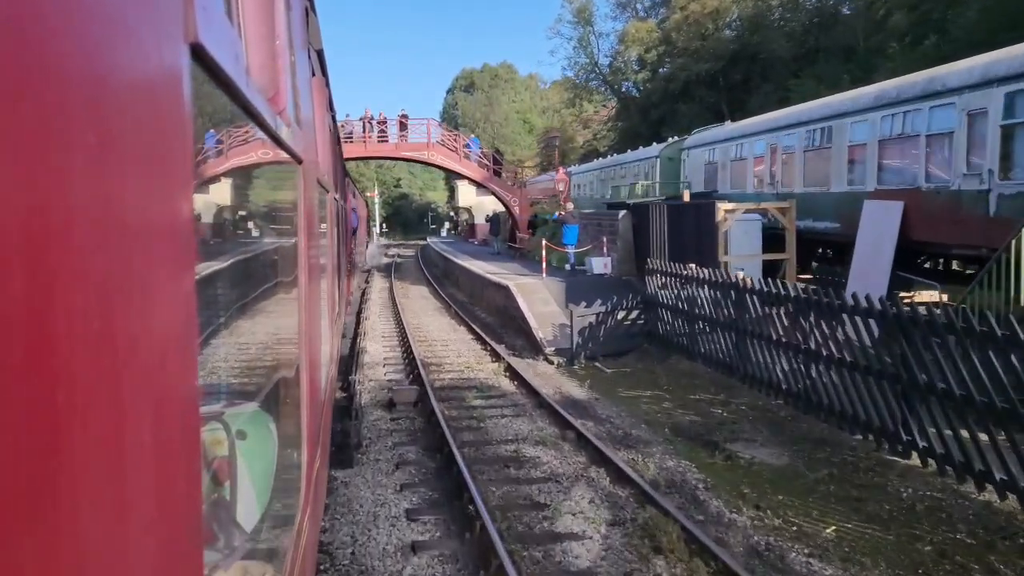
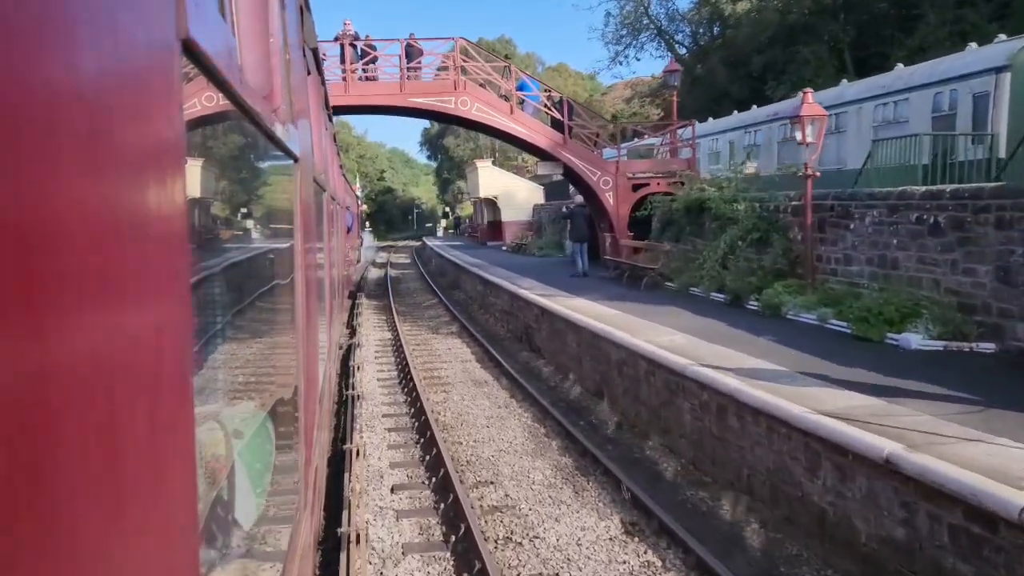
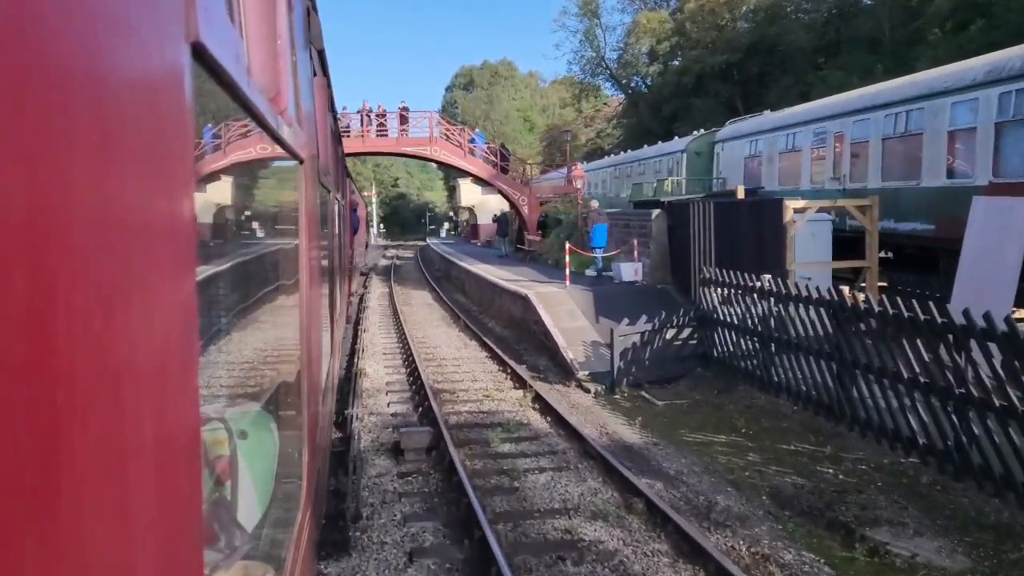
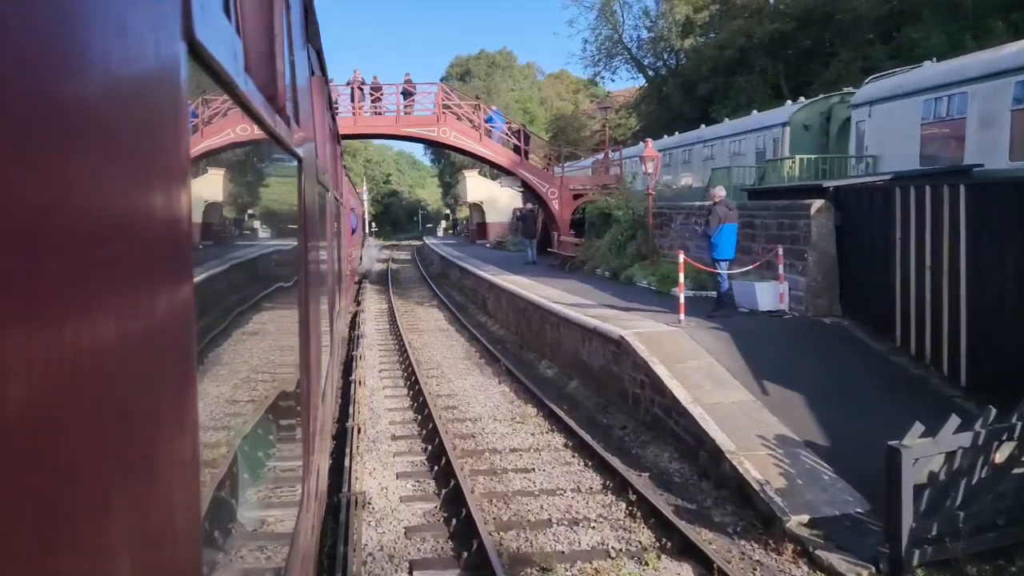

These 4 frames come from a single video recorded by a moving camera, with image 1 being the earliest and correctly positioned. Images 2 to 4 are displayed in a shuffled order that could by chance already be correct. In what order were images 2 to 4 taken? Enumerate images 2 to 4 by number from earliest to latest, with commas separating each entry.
3, 4, 2
